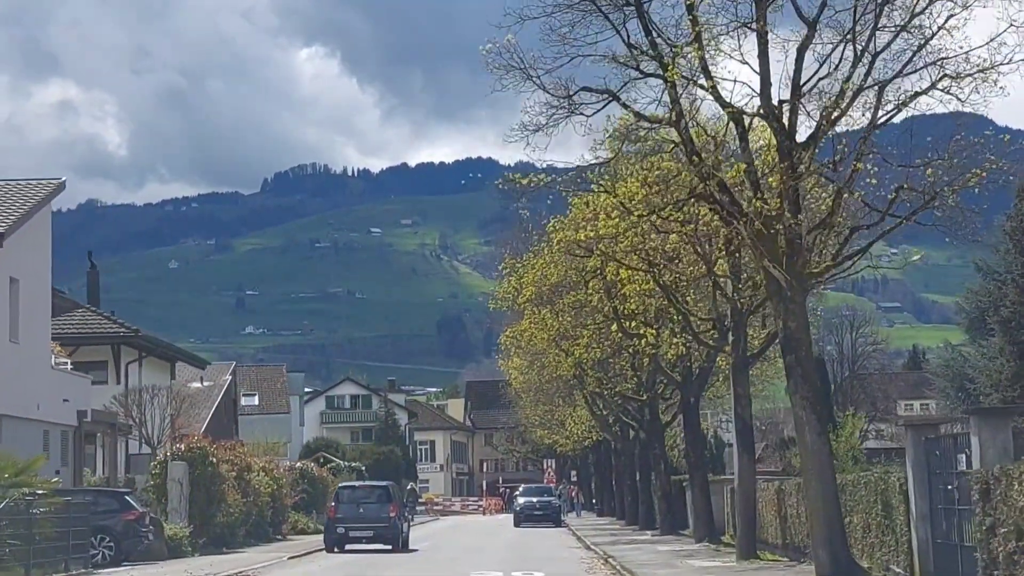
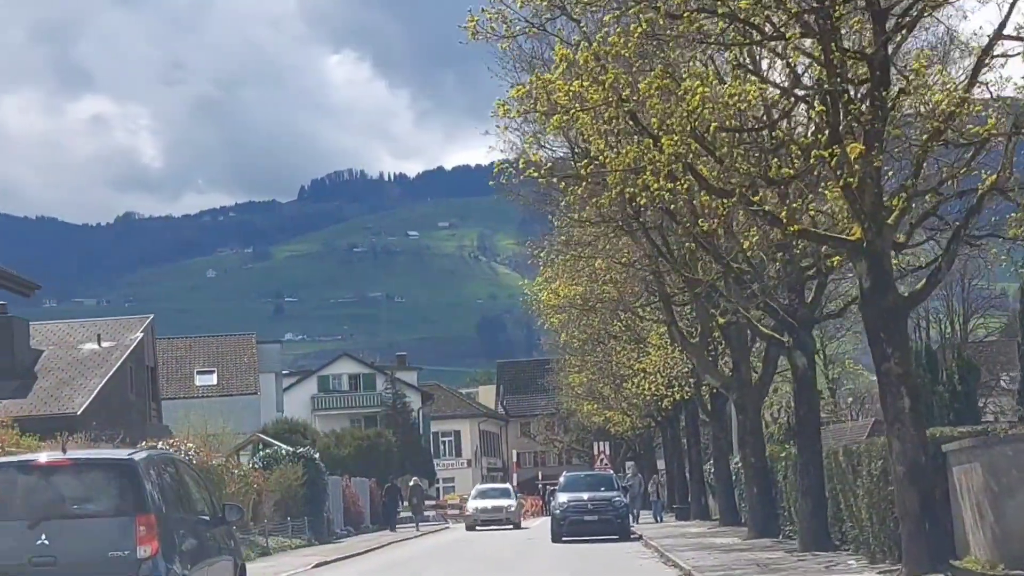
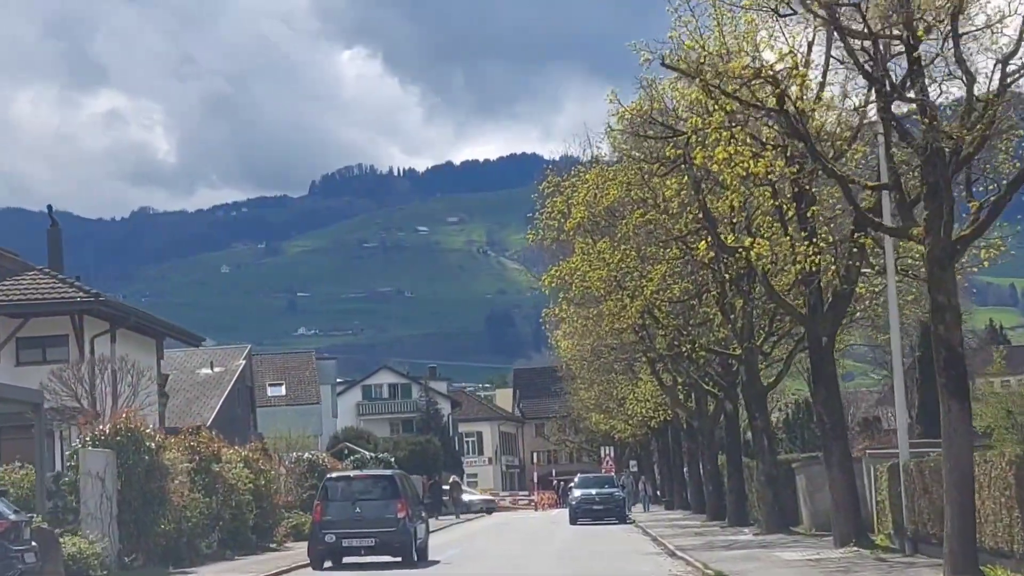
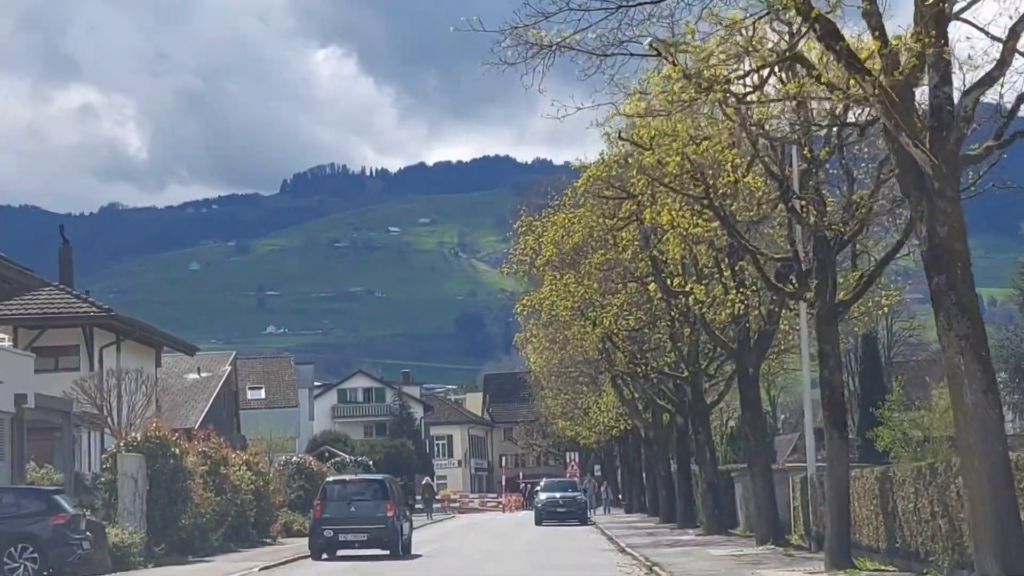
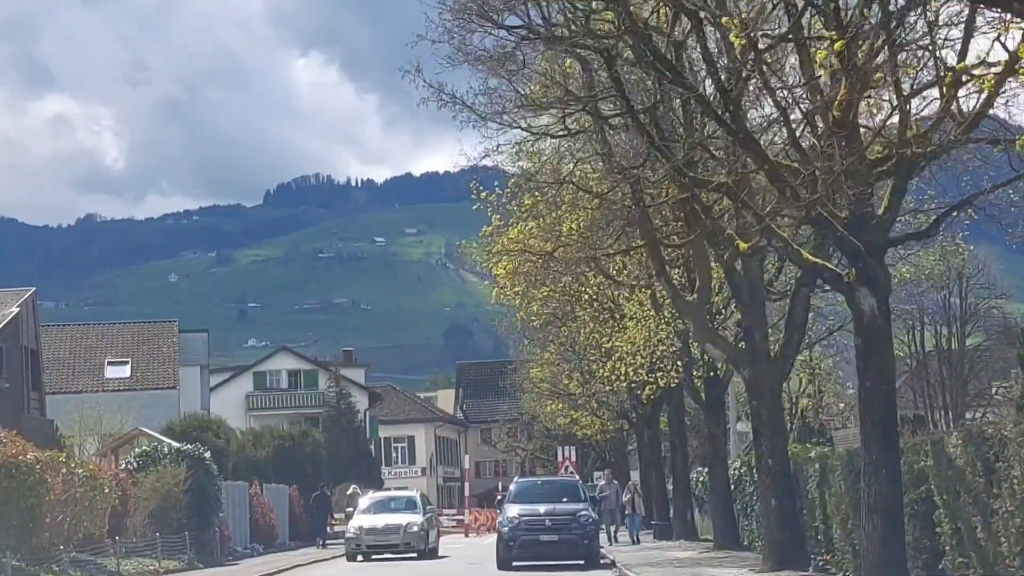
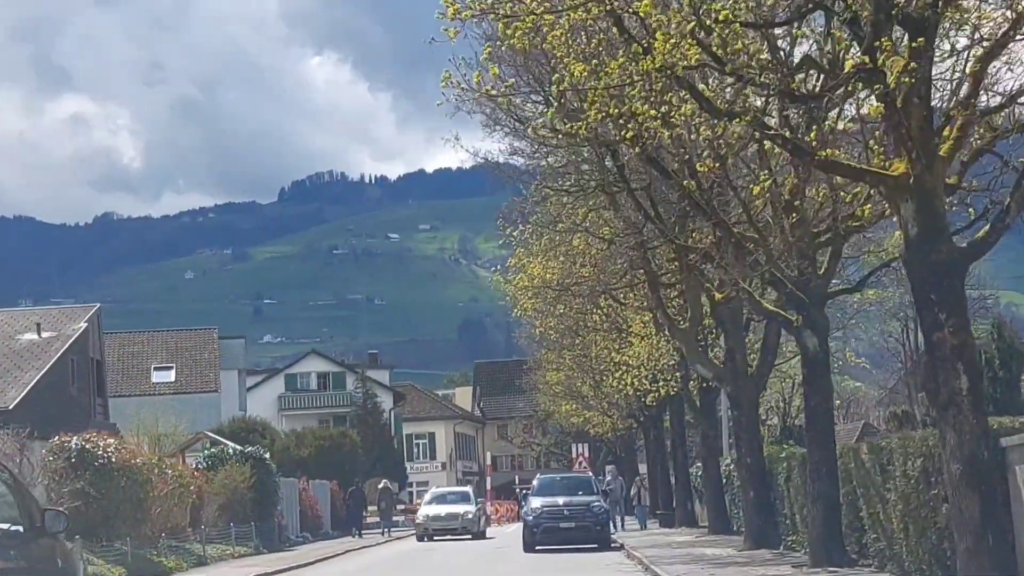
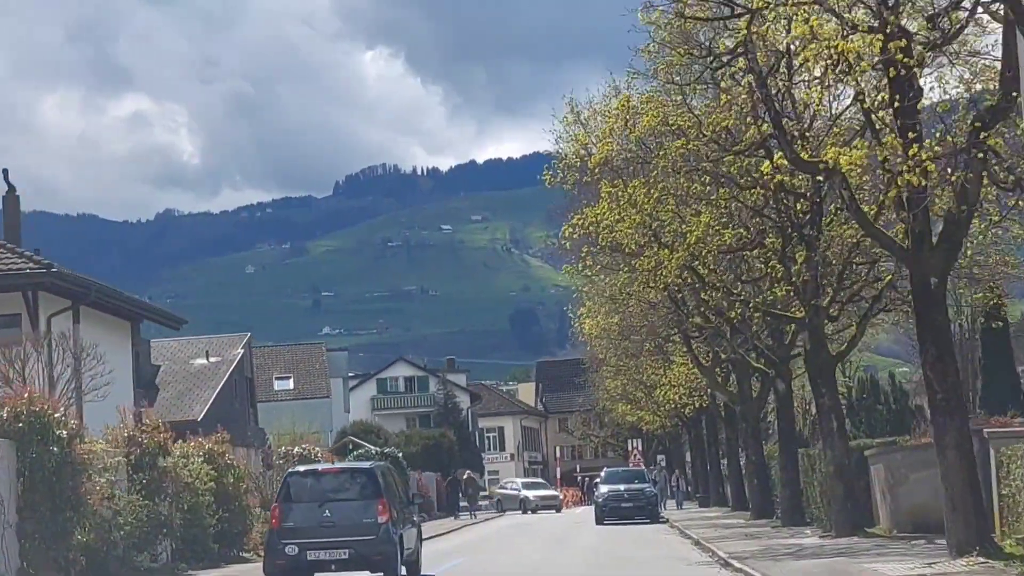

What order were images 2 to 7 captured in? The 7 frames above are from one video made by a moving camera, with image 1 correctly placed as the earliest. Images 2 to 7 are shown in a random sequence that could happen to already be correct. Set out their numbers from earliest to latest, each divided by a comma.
4, 3, 7, 2, 6, 5
